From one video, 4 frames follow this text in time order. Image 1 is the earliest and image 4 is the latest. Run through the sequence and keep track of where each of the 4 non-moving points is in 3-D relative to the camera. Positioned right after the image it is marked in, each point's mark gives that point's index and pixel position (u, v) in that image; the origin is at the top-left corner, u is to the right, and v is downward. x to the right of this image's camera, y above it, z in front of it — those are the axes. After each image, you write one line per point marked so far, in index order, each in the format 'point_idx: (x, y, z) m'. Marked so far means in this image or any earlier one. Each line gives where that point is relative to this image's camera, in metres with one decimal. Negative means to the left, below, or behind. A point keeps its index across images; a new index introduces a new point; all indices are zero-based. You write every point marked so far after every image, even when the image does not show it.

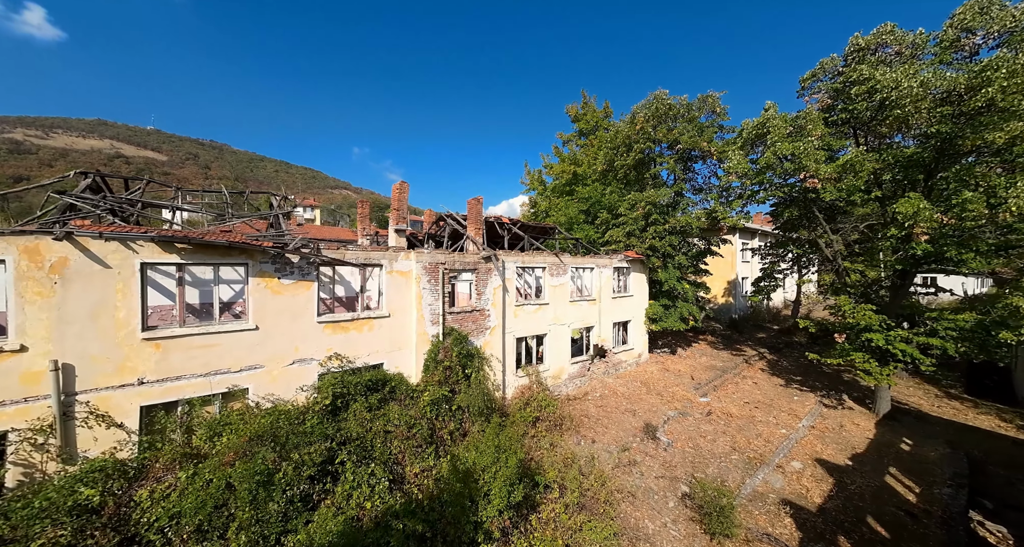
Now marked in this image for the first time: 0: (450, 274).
0: (-2.1, 0.0, +12.6) m
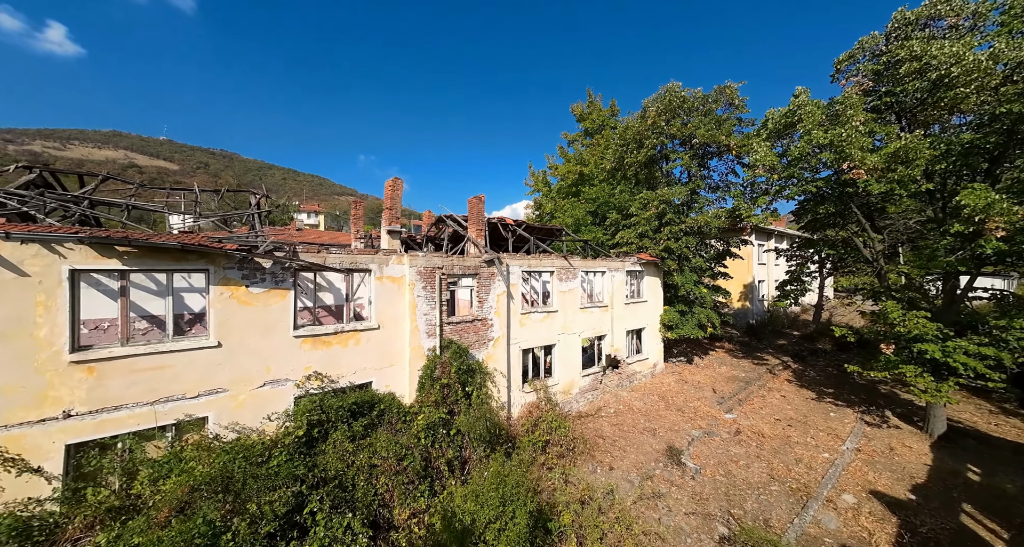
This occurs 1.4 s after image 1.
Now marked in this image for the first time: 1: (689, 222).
0: (-2.0, -0.2, +11.3) m
1: (+8.5, +2.5, +17.5) m
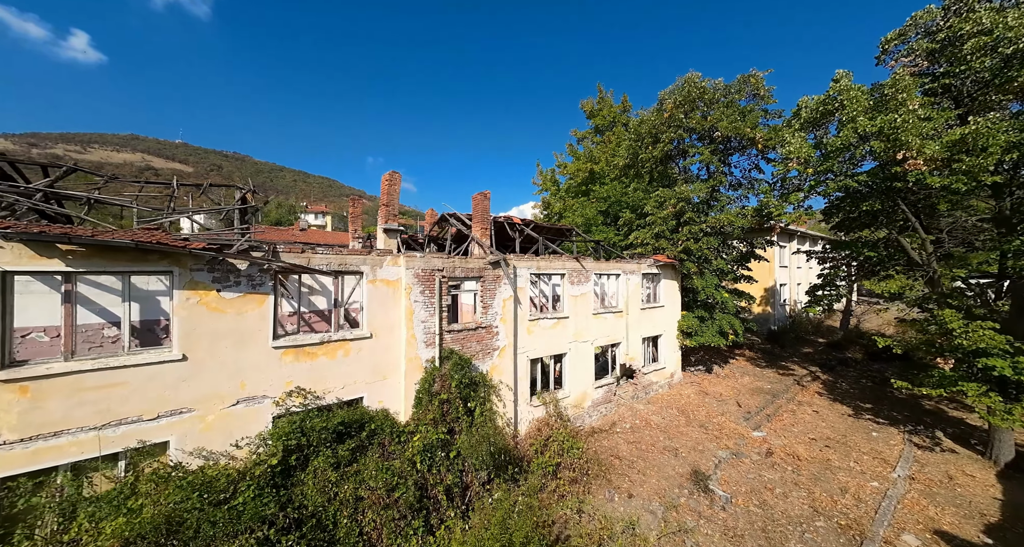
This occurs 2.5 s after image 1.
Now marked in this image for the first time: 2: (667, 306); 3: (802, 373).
0: (-1.8, -0.3, +10.2) m
1: (+8.9, +2.3, +16.3) m
2: (+7.2, -1.5, +16.9) m
3: (+13.9, -4.8, +17.4) m
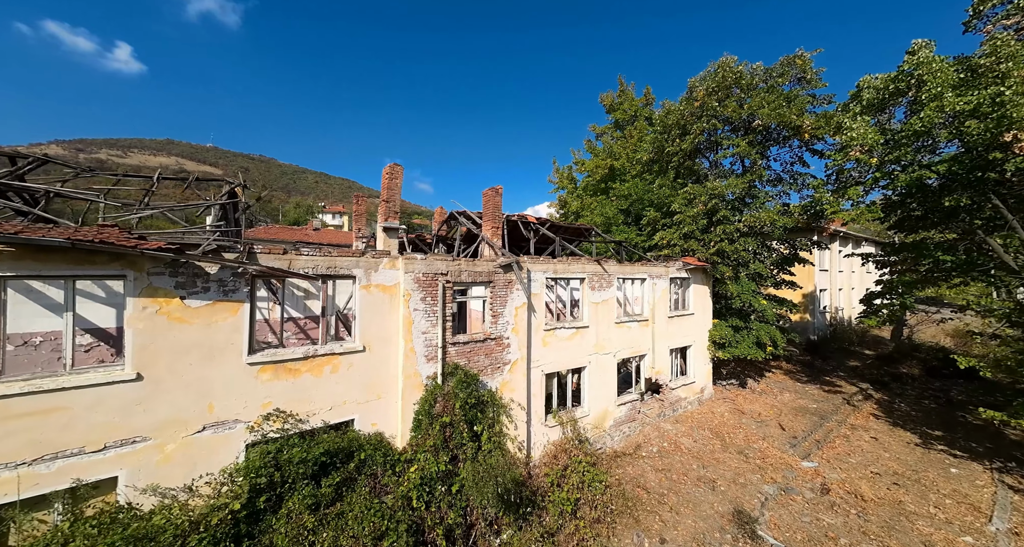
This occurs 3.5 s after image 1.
0: (-1.4, -0.4, +9.1) m
1: (+9.5, +2.1, +14.6) m
2: (+7.8, -1.7, +15.3) m
3: (+14.5, -5.0, +15.5) m
